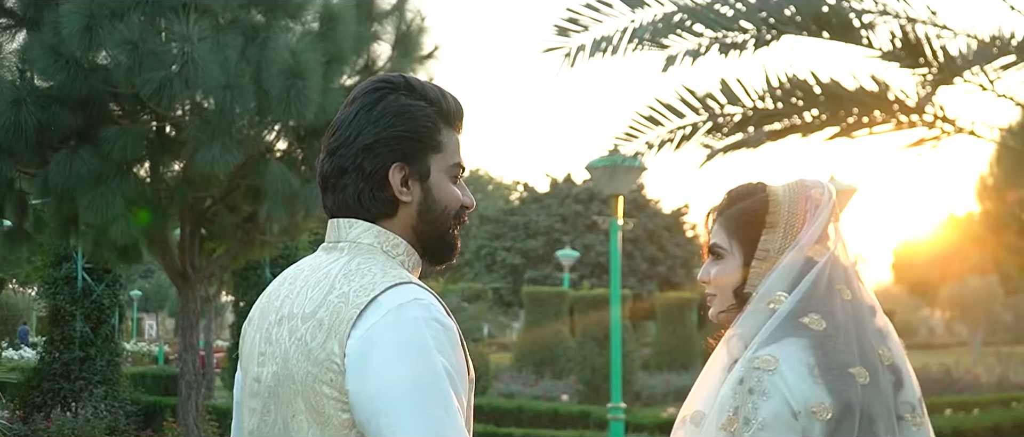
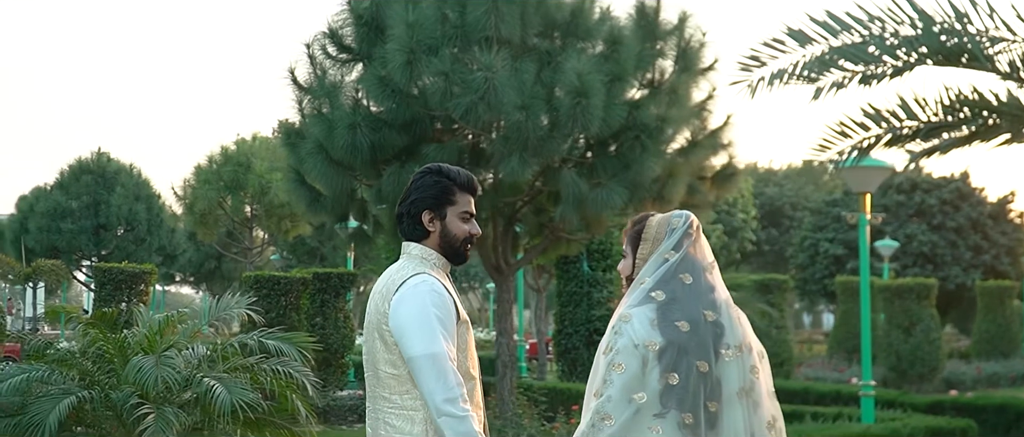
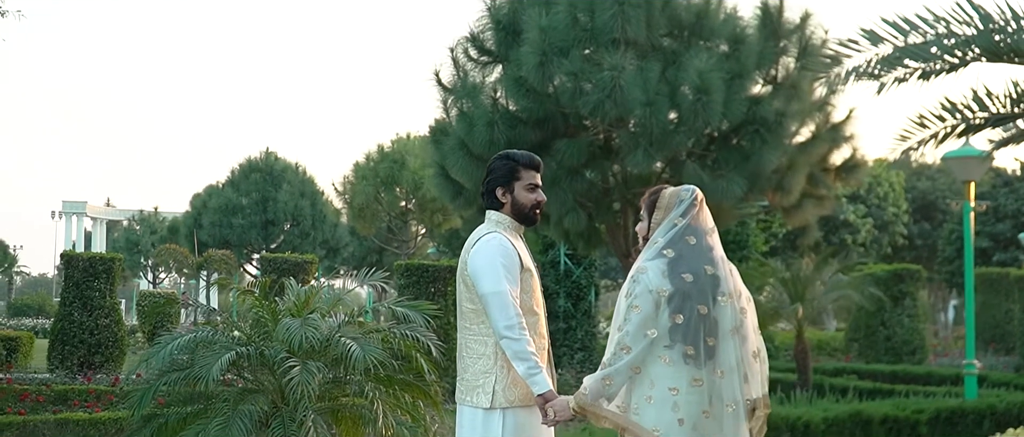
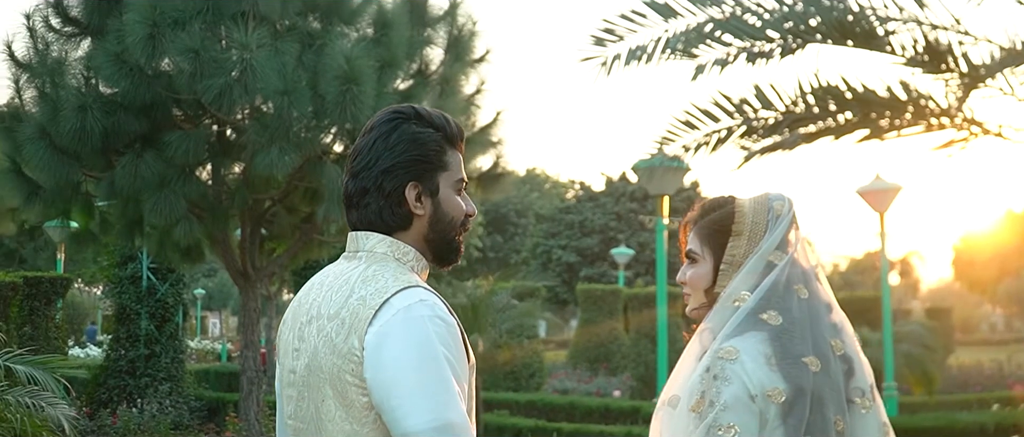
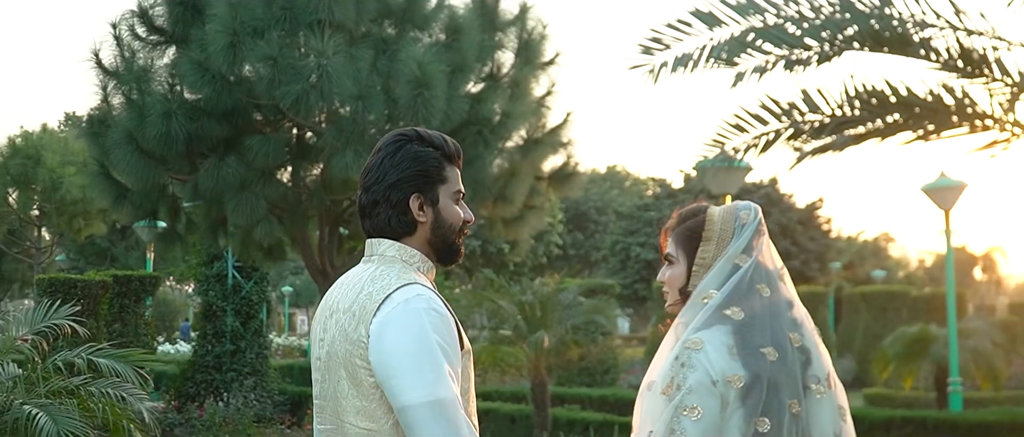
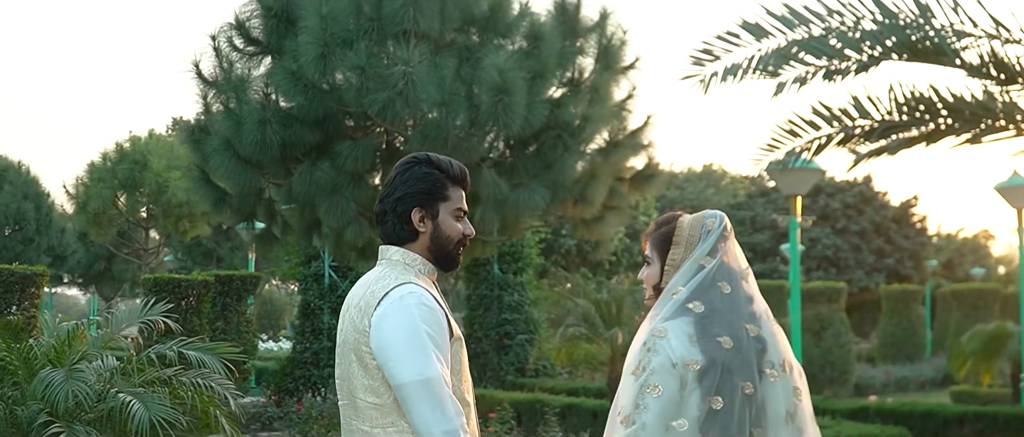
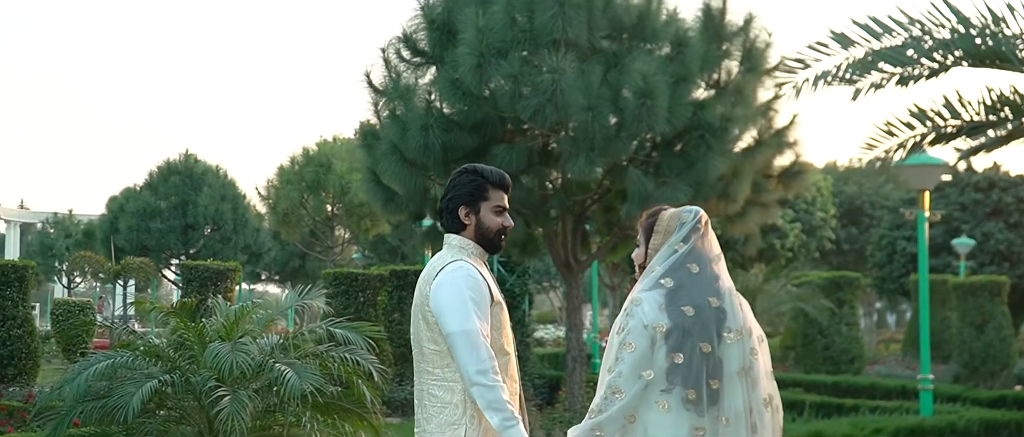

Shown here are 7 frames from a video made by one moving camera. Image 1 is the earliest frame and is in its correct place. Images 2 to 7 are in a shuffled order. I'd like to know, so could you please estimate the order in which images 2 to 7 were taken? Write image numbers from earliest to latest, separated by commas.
4, 5, 6, 2, 7, 3
